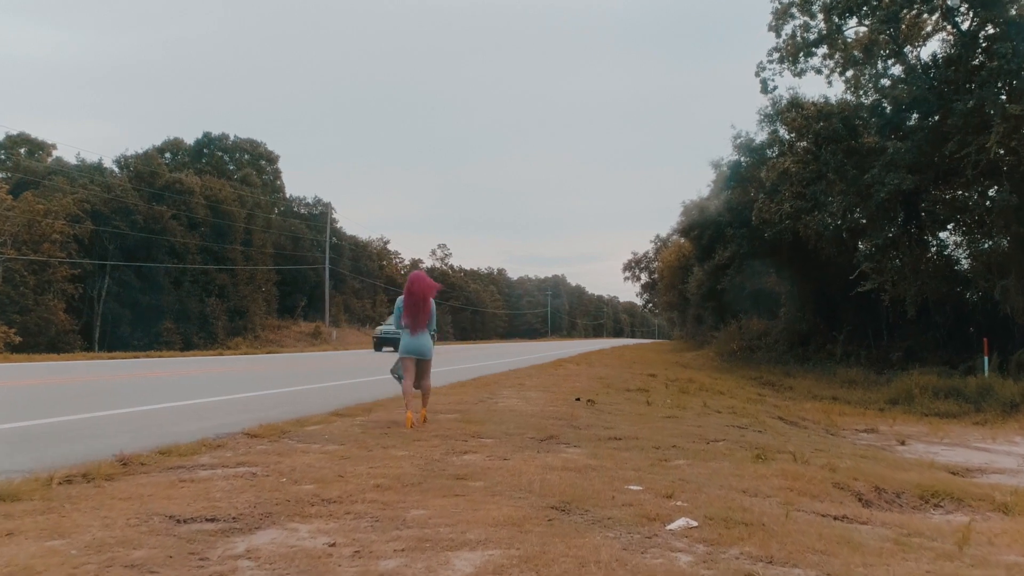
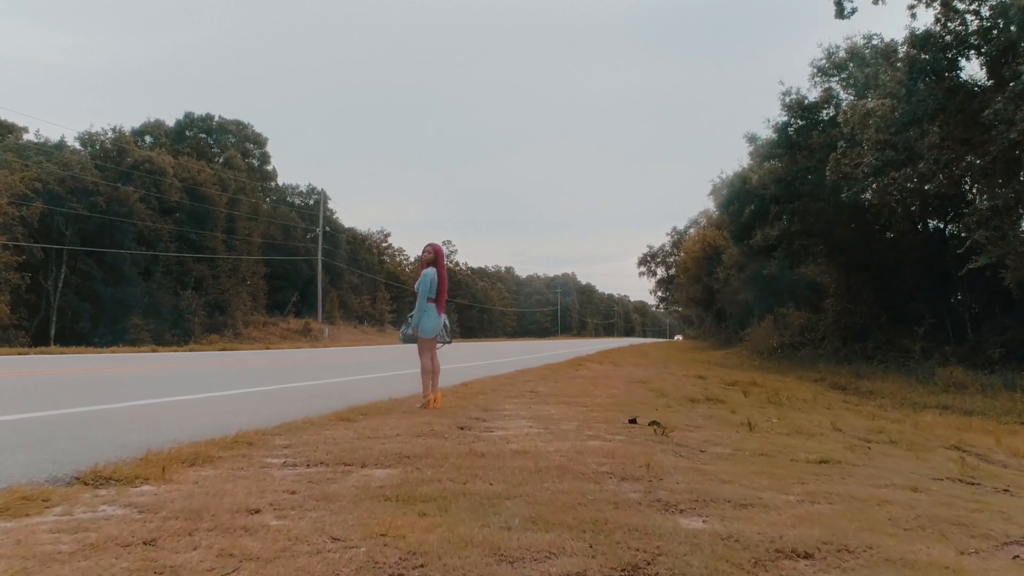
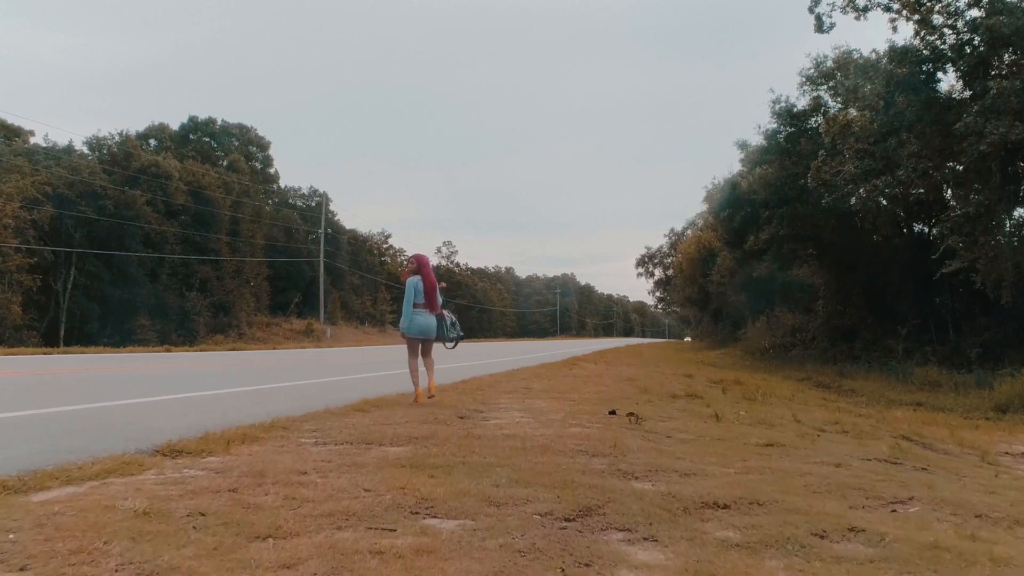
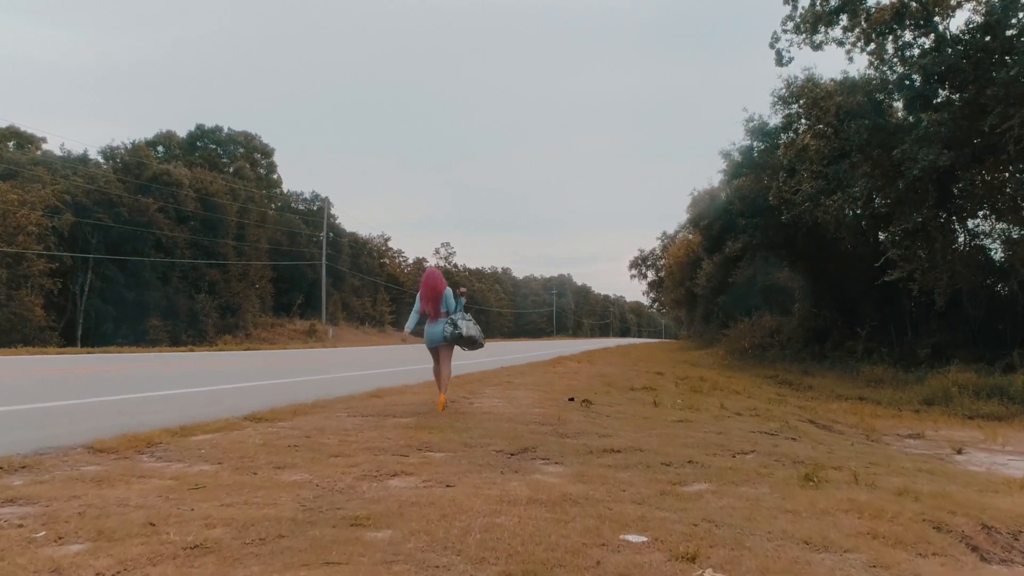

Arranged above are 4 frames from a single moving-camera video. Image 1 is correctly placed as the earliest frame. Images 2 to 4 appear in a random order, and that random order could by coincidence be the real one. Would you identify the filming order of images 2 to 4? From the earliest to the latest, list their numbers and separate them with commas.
4, 3, 2
